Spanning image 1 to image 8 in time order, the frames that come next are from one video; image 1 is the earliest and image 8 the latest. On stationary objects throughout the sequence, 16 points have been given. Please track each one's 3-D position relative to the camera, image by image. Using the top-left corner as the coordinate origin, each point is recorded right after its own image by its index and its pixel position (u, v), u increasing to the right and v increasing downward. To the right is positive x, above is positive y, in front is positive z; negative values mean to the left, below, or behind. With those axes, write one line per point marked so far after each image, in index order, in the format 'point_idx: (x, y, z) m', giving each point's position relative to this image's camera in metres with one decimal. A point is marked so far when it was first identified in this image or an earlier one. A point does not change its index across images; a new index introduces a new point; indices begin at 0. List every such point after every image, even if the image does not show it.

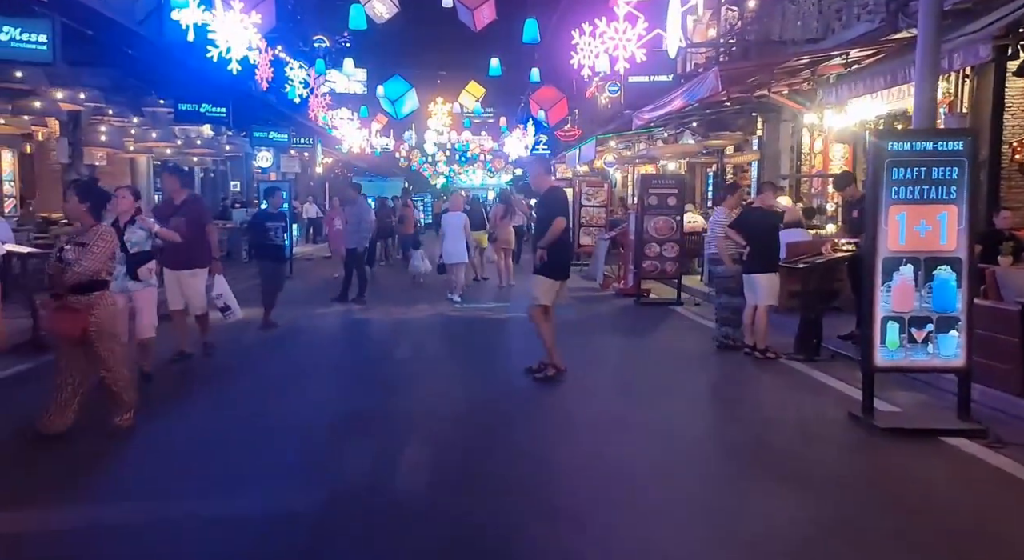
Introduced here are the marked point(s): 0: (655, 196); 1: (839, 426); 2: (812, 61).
0: (+2.7, +1.6, +15.8) m
1: (+2.6, -1.2, +6.7) m
2: (+6.0, +4.4, +16.8) m
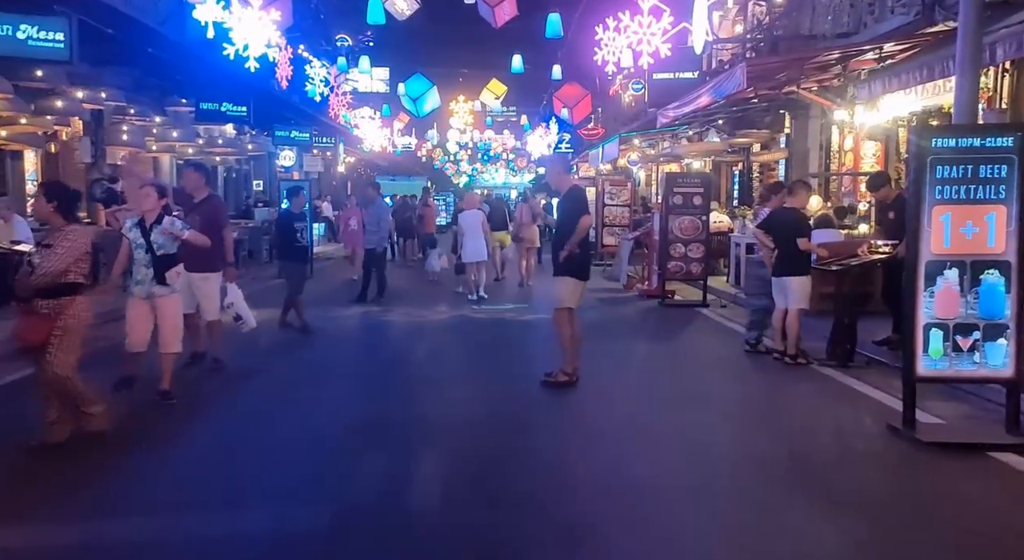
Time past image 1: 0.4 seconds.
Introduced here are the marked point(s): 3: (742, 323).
0: (+3.1, +1.6, +15.4) m
1: (+2.8, -1.2, +6.4) m
2: (+6.5, +4.4, +16.3) m
3: (+3.4, -0.7, +12.4) m
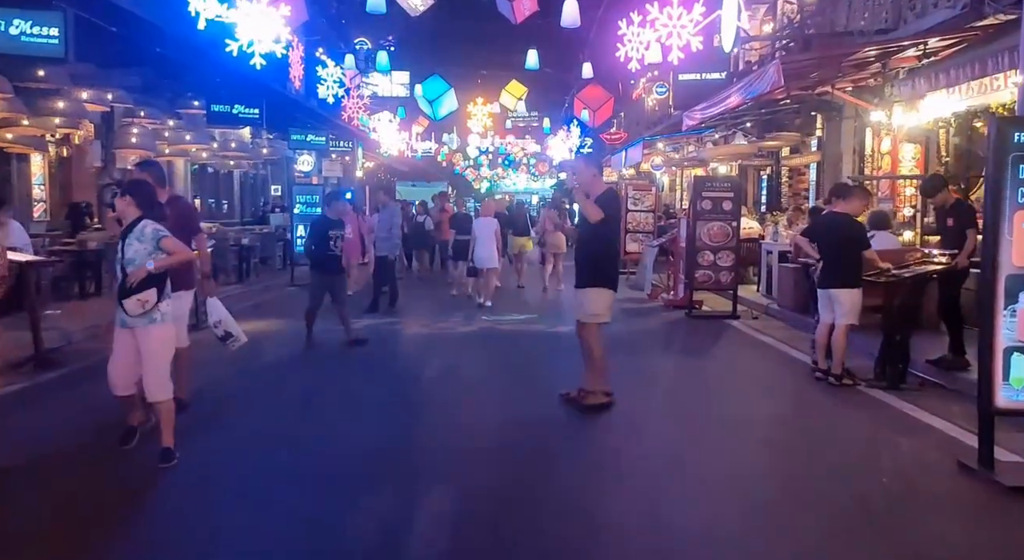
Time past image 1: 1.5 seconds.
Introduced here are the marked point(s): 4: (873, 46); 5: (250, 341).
0: (+3.5, +1.4, +14.6) m
1: (+2.9, -1.3, +5.5) m
2: (+6.8, +4.2, +15.4) m
3: (+3.7, -0.8, +11.5) m
4: (+6.2, +4.1, +14.4) m
5: (-3.7, -0.8, +11.9) m
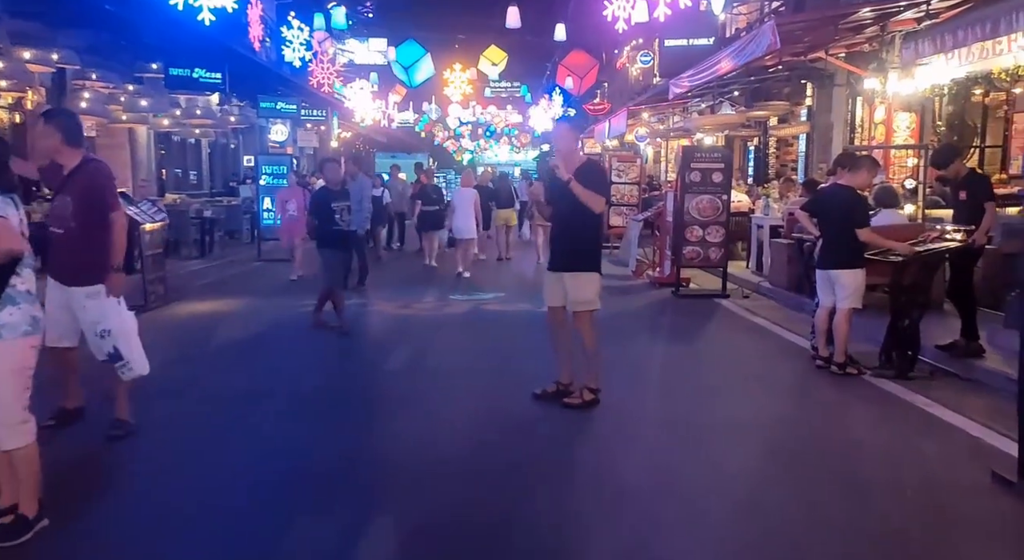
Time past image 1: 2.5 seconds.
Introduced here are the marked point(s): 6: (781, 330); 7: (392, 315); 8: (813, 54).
0: (+3.1, +1.8, +13.8) m
1: (+2.7, -1.2, +4.8) m
2: (+6.4, +4.7, +14.6) m
3: (+3.4, -0.5, +10.8) m
4: (+5.8, +4.5, +13.6) m
5: (-4.1, -0.5, +11.0) m
6: (+3.2, -0.6, +10.0) m
7: (-1.7, -0.5, +11.9) m
8: (+6.6, +4.9, +18.2) m
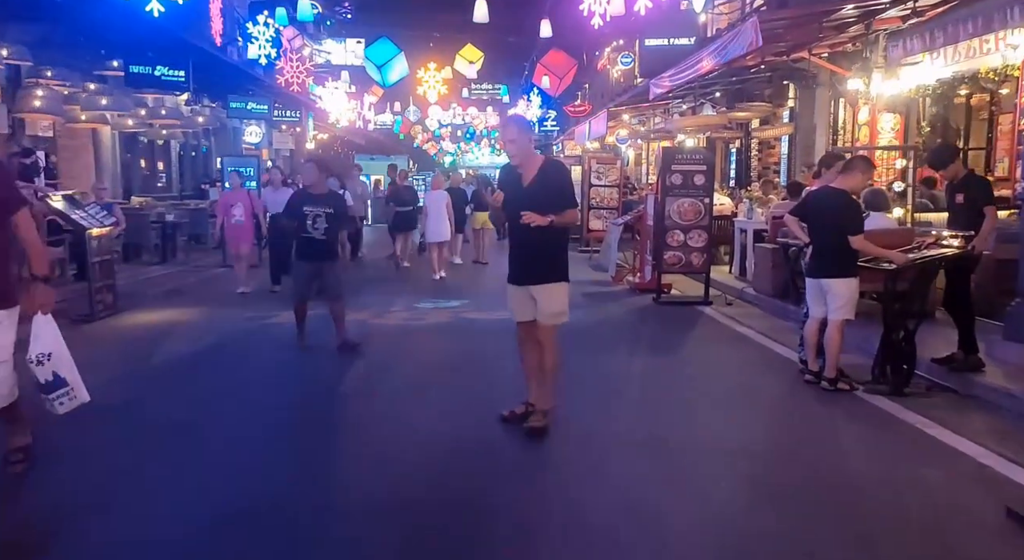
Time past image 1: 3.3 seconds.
0: (+2.7, +1.7, +13.3) m
1: (+2.5, -1.3, +4.3) m
2: (+6.0, +4.6, +14.2) m
3: (+3.0, -0.6, +10.3) m
4: (+5.4, +4.4, +13.2) m
5: (-4.4, -0.6, +10.3) m
6: (+2.9, -0.7, +9.5) m
7: (-2.1, -0.6, +11.2) m
8: (+6.1, +4.8, +17.8) m
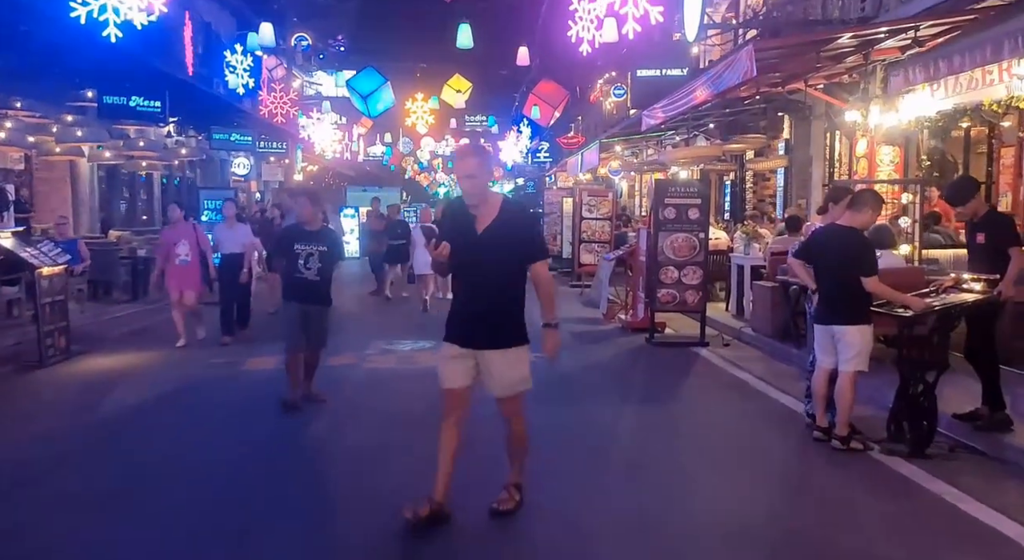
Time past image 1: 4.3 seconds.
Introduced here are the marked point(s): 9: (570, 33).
0: (+2.4, +1.1, +12.7) m
1: (+2.3, -1.6, +3.6) m
2: (+5.8, +3.9, +13.7) m
3: (+2.8, -1.1, +9.6) m
4: (+5.2, +3.8, +12.7) m
5: (-4.6, -1.1, +9.6) m
6: (+2.7, -1.2, +8.8) m
7: (-2.3, -1.1, +10.5) m
8: (+5.8, +4.1, +17.3) m
9: (+1.2, +4.8, +16.6) m
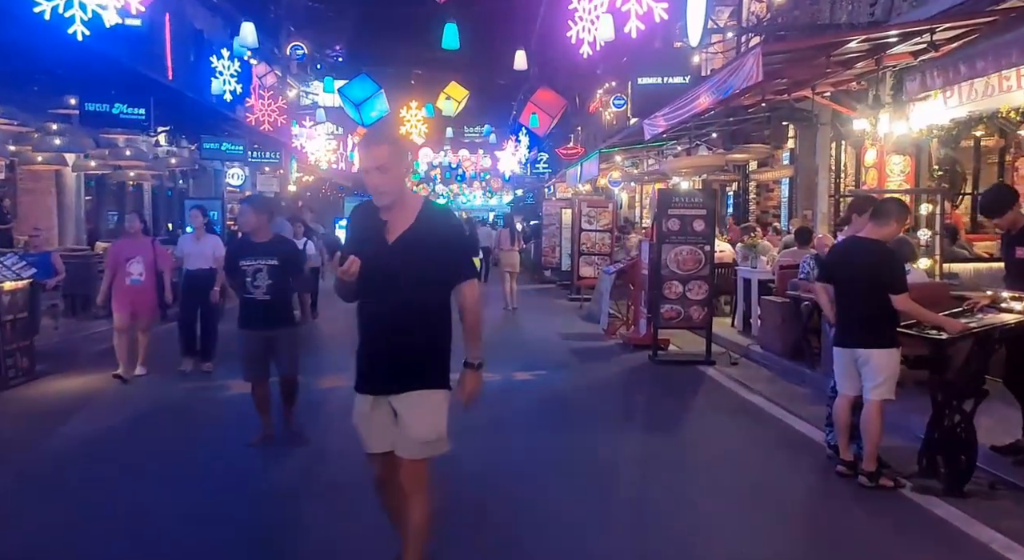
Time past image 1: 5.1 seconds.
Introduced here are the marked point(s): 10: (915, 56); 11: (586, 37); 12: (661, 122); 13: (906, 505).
0: (+2.4, +0.9, +12.1) m
1: (+2.3, -1.7, +2.9) m
2: (+5.7, +3.7, +13.1) m
3: (+2.8, -1.3, +9.0) m
4: (+5.1, +3.6, +12.1) m
5: (-4.7, -1.3, +9.0) m
6: (+2.7, -1.3, +8.2) m
7: (-2.3, -1.3, +9.9) m
8: (+5.7, +3.8, +16.7) m
9: (+1.1, +4.5, +16.0) m
10: (+6.7, +3.7, +13.9) m
11: (+1.4, +4.3, +15.3) m
12: (+3.4, +3.6, +19.2) m
13: (+2.6, -1.5, +5.5) m
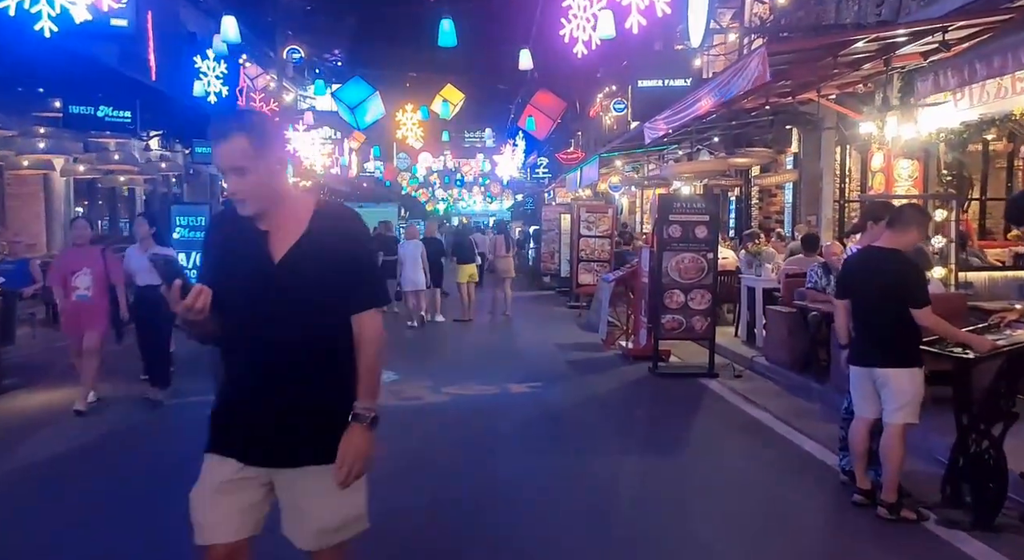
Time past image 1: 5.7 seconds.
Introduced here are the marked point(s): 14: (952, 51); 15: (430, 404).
0: (+2.3, +0.8, +11.6) m
1: (+2.2, -1.7, +2.4) m
2: (+5.6, +3.6, +12.7) m
3: (+2.7, -1.4, +8.5) m
4: (+5.1, +3.4, +11.6) m
5: (-4.7, -1.4, +8.5) m
6: (+2.6, -1.4, +7.7) m
7: (-2.4, -1.4, +9.4) m
8: (+5.7, +3.6, +16.3) m
9: (+1.1, +4.4, +15.6) m
10: (+6.7, +3.6, +13.4) m
11: (+1.3, +4.1, +14.8) m
12: (+3.3, +3.5, +18.7) m
13: (+2.5, -1.6, +5.0) m
14: (+6.7, +3.5, +12.6) m
15: (-1.0, -1.4, +9.6) m
